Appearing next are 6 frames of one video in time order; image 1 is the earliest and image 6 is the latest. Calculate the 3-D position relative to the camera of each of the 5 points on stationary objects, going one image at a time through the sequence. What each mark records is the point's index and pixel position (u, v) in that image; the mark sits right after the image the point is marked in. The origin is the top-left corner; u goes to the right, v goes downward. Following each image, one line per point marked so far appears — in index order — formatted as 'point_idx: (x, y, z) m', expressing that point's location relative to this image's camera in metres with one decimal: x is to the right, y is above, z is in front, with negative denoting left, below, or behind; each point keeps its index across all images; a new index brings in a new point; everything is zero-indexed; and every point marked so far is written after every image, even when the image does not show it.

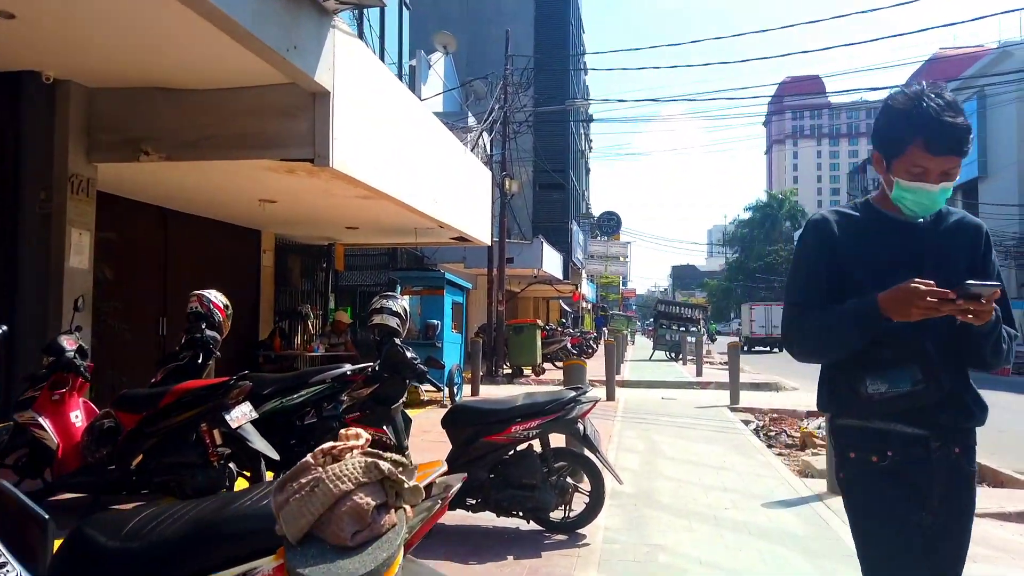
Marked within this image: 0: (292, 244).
0: (-3.8, +0.8, +12.9) m
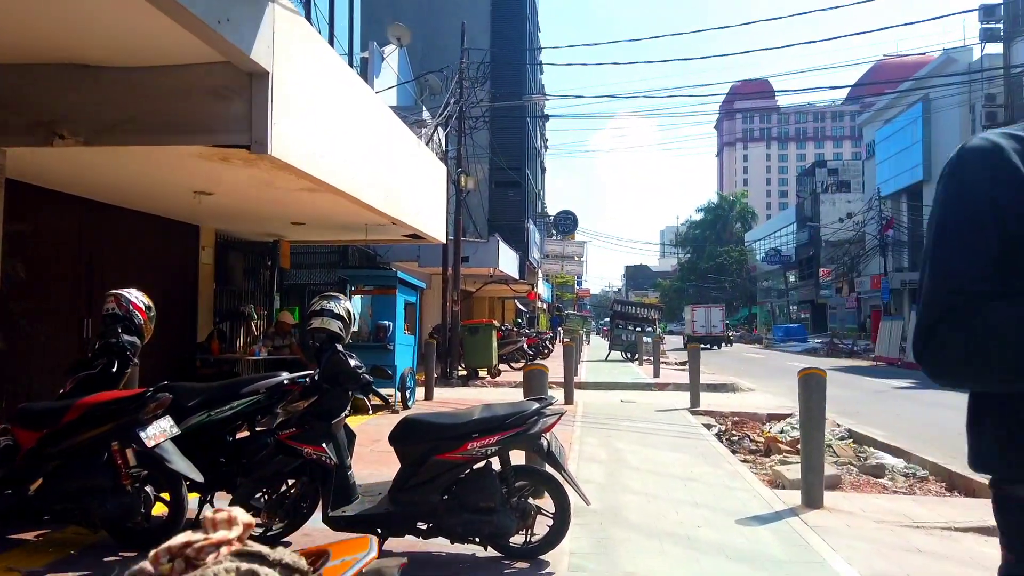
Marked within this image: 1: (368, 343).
0: (-4.5, +0.8, +12.2) m
1: (-2.1, -0.8, +11.0) m
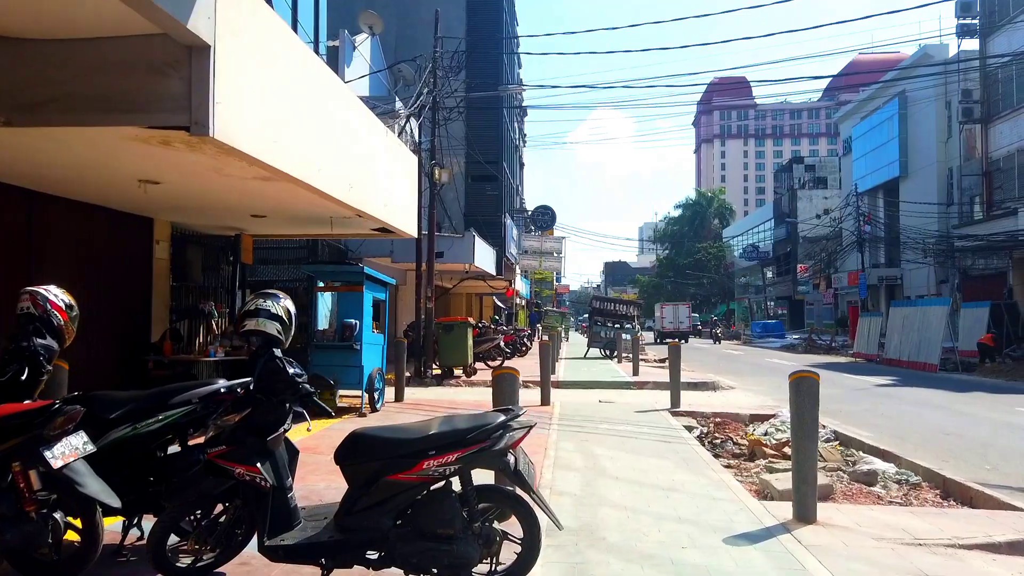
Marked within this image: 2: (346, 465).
0: (-4.9, +0.8, +11.5) m
1: (-2.5, -0.8, +10.4) m
2: (-0.8, -0.9, +3.8) m
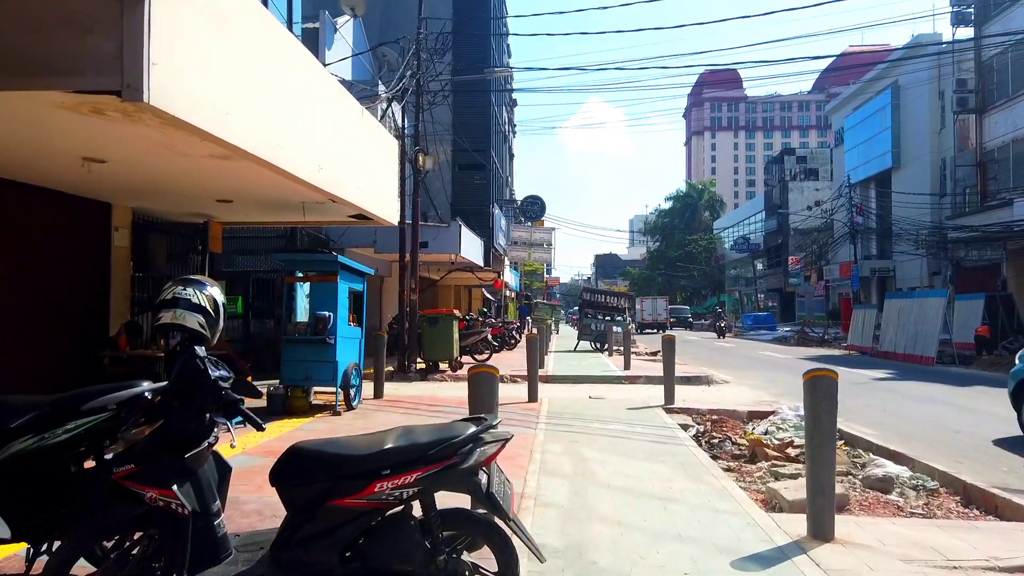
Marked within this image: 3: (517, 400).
0: (-5.1, +1.0, +10.8) m
1: (-2.7, -0.6, +9.7) m
2: (-0.9, -0.8, +3.1) m
3: (+0.1, -1.8, +12.0) m
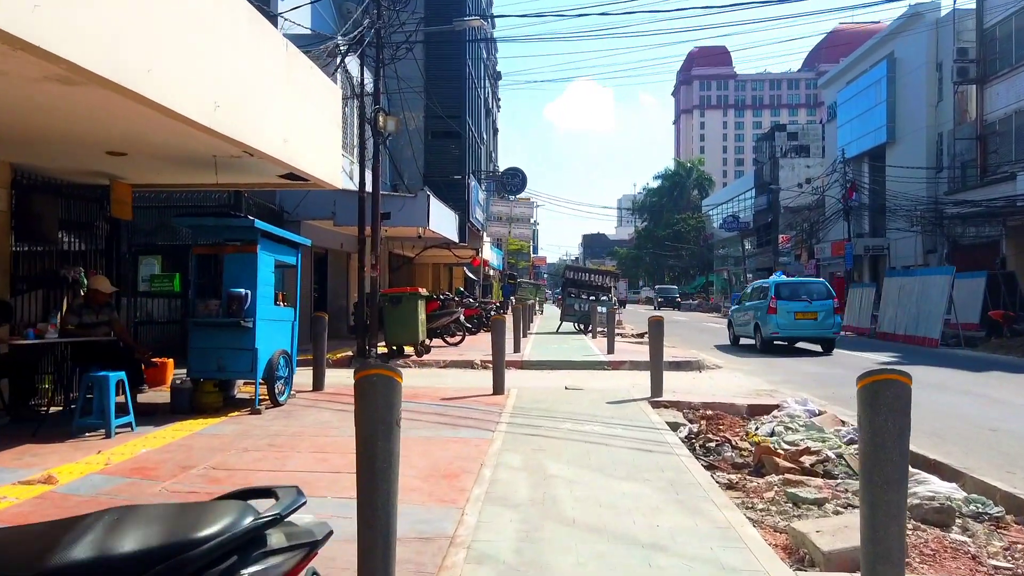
0: (-5.6, +1.3, +9.1) m
1: (-3.2, -0.3, +8.0) m
2: (-1.3, -0.7, +1.5) m
3: (-0.4, -1.4, +10.4) m
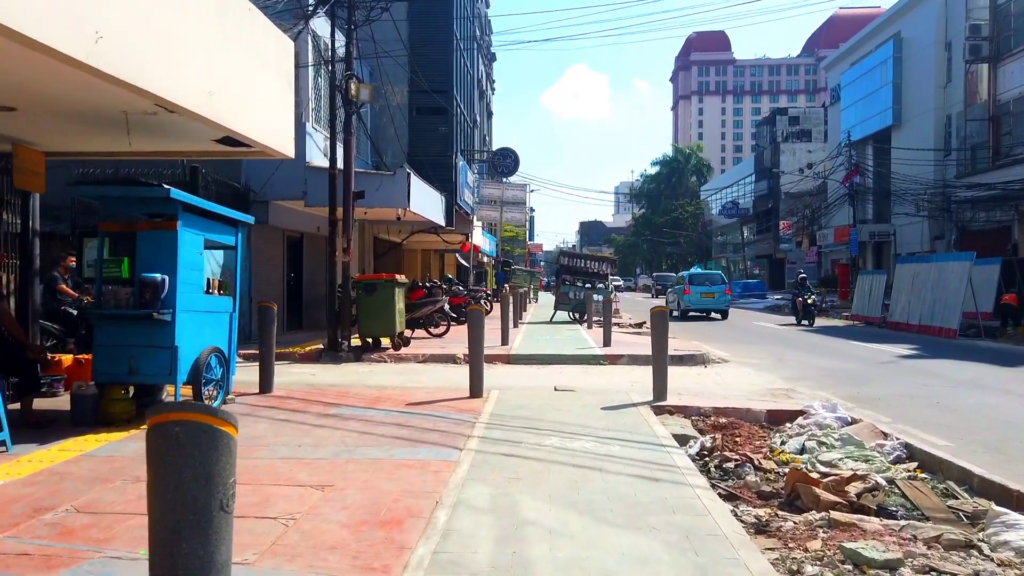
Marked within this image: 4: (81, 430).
0: (-5.8, +1.4, +7.6) m
1: (-3.4, -0.2, +6.6) m
2: (-1.5, -0.7, +0.1) m
3: (-0.7, -1.3, +9.0) m
4: (-3.7, -1.2, +6.5) m
